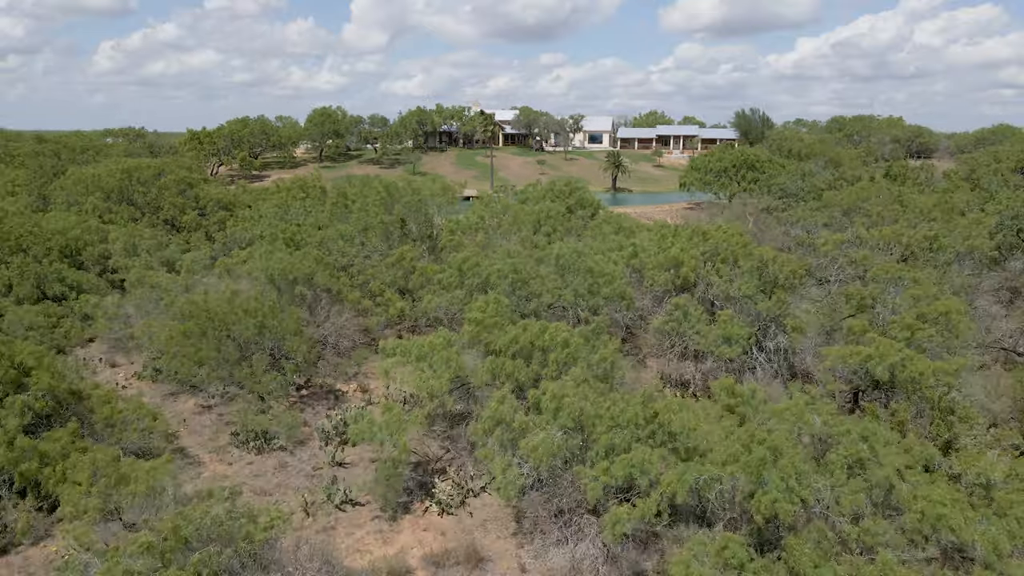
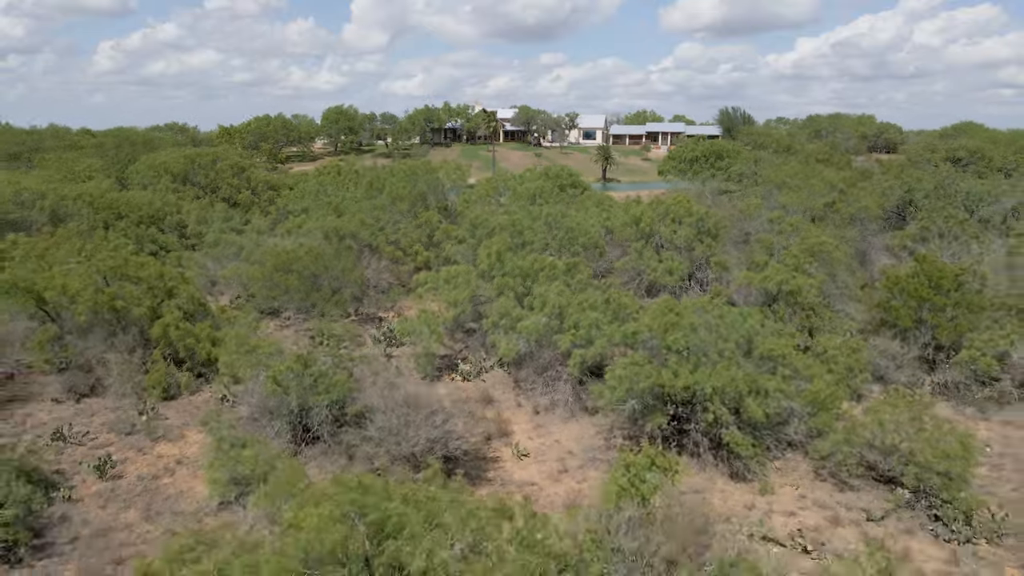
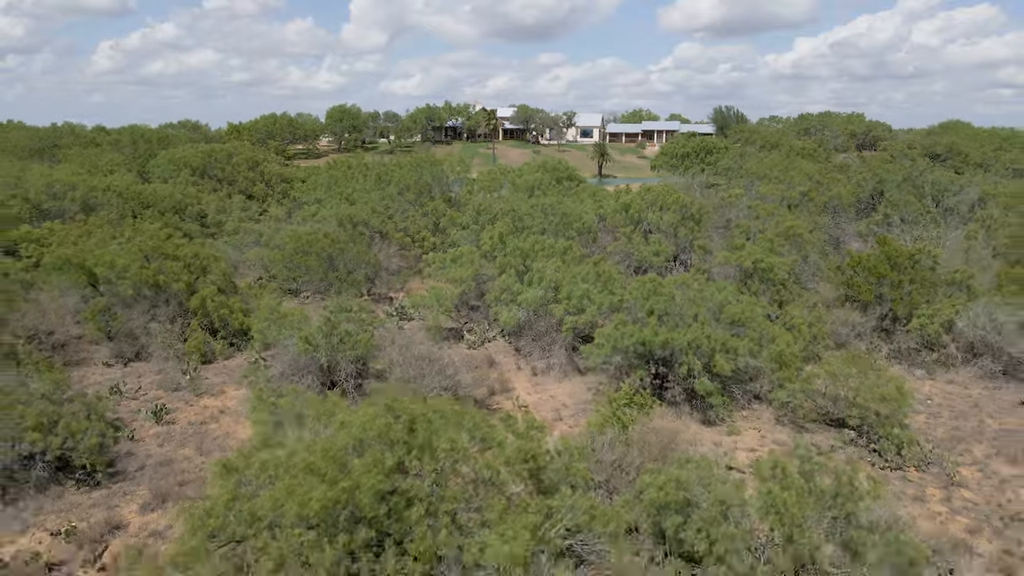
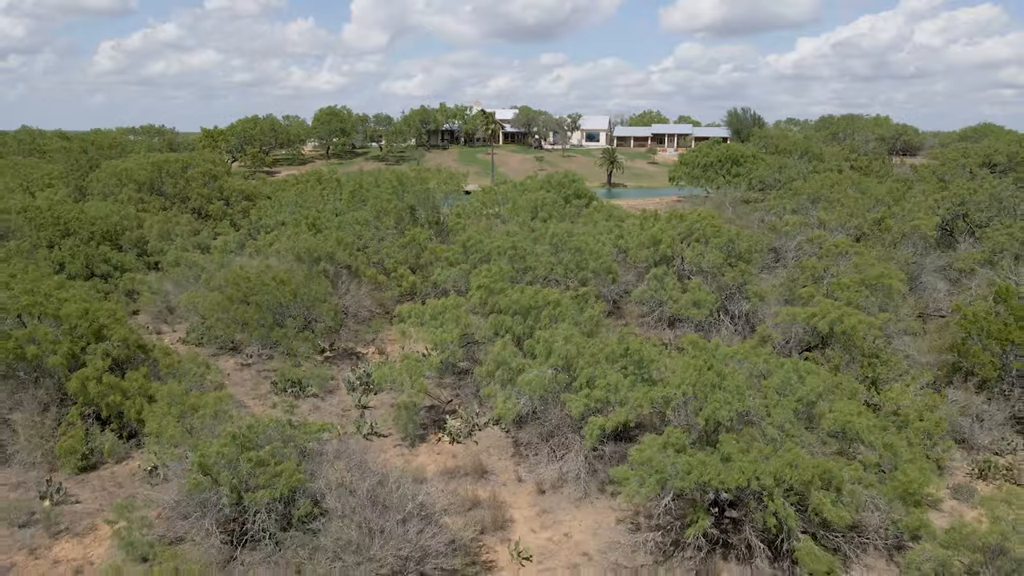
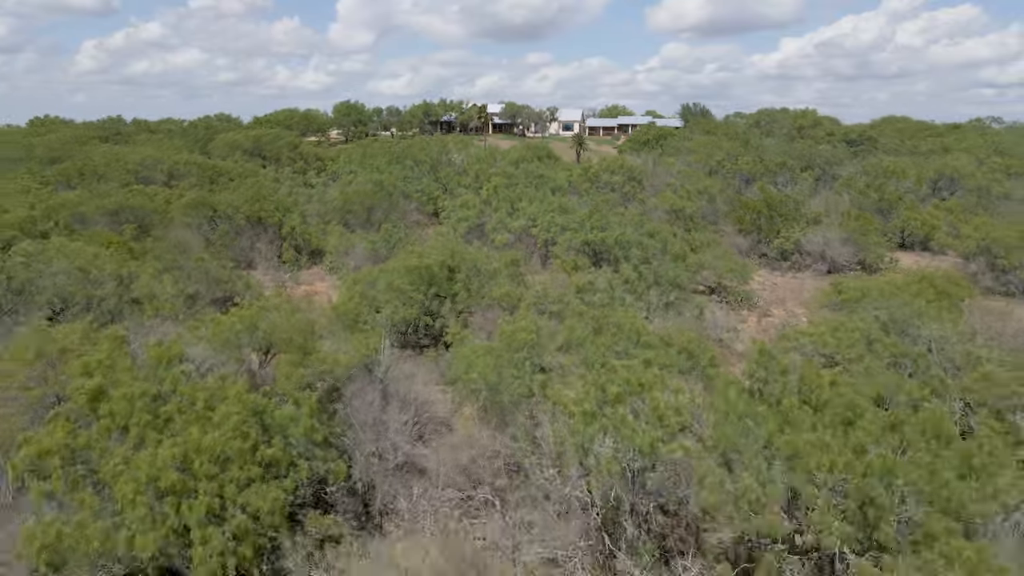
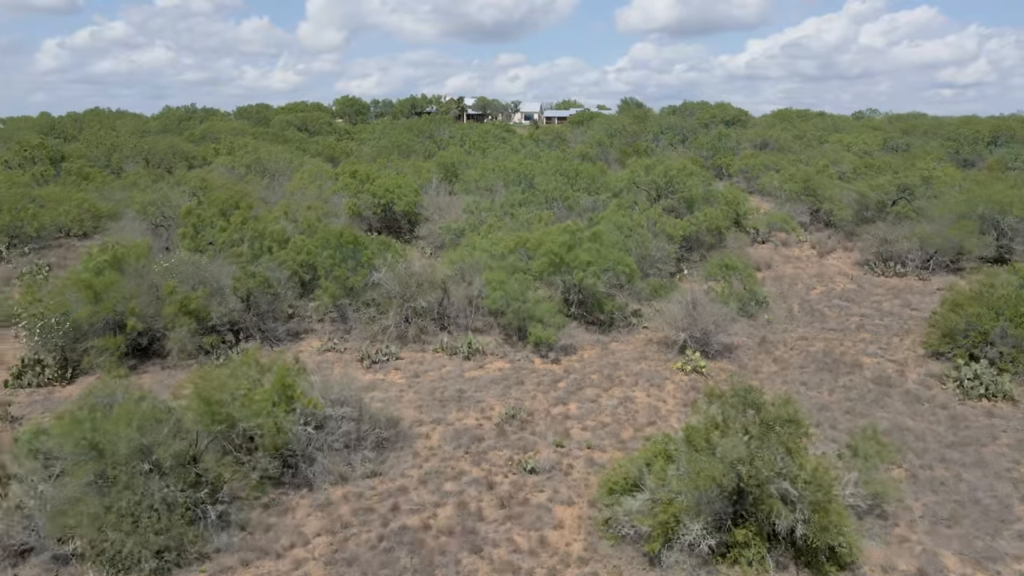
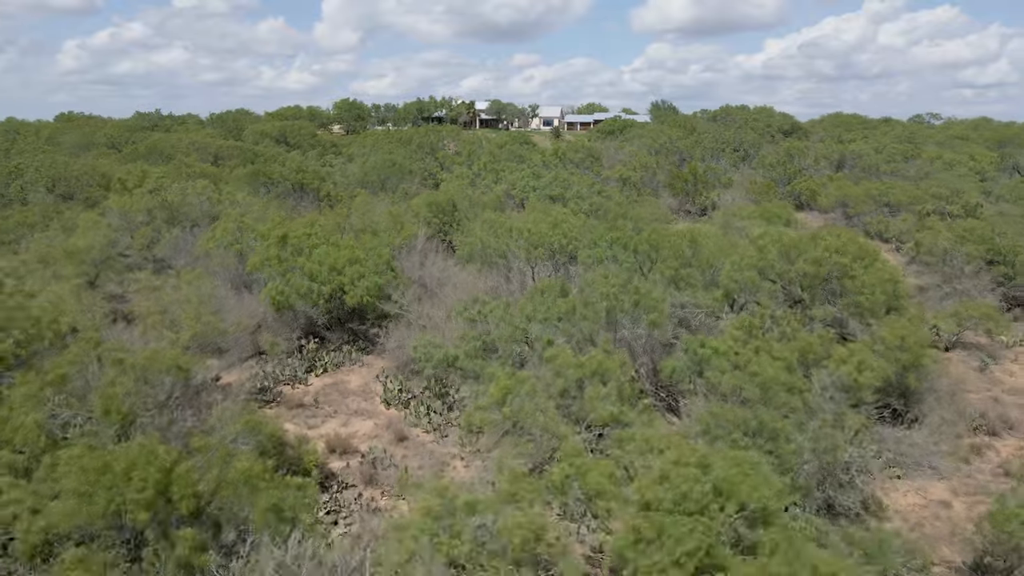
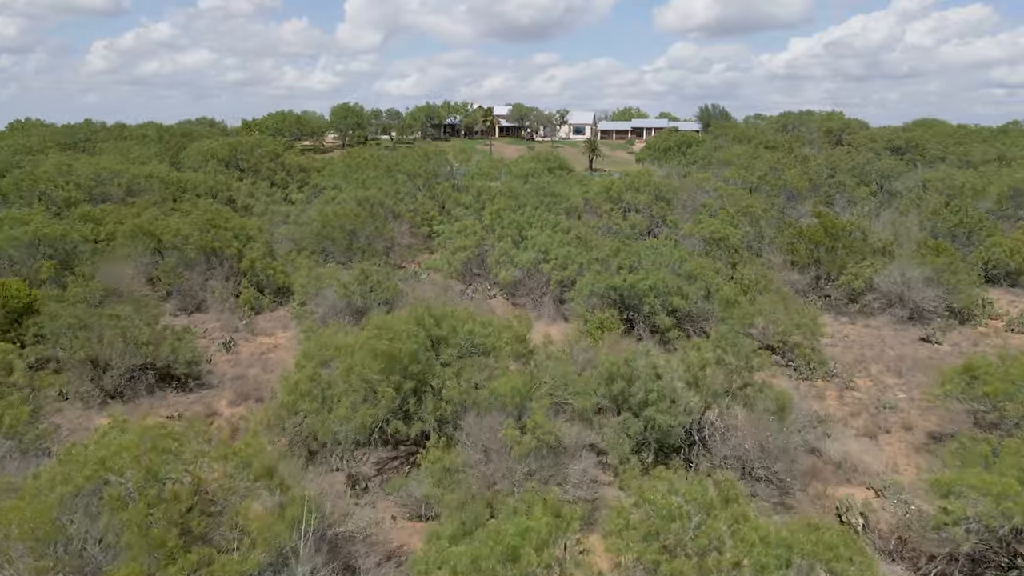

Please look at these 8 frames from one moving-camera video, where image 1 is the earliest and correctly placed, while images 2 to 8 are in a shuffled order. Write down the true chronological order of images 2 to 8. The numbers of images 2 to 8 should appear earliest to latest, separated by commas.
4, 2, 3, 8, 5, 7, 6
